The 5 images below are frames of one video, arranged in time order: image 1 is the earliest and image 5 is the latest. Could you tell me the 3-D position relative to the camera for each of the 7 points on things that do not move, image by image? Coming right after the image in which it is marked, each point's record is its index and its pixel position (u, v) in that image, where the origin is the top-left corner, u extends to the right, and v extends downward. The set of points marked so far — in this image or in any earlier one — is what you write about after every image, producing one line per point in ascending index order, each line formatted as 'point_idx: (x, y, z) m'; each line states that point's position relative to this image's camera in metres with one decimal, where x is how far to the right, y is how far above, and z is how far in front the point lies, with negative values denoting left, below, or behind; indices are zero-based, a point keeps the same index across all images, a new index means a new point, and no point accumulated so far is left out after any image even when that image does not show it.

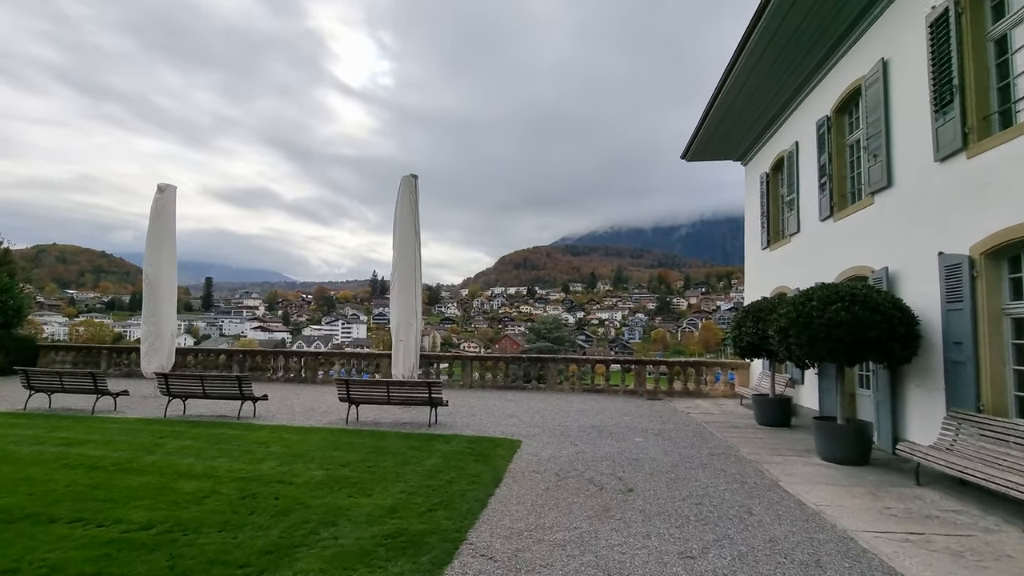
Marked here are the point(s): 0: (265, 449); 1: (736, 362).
0: (-2.9, -1.9, +5.8) m
1: (+5.8, -1.9, +12.7) m
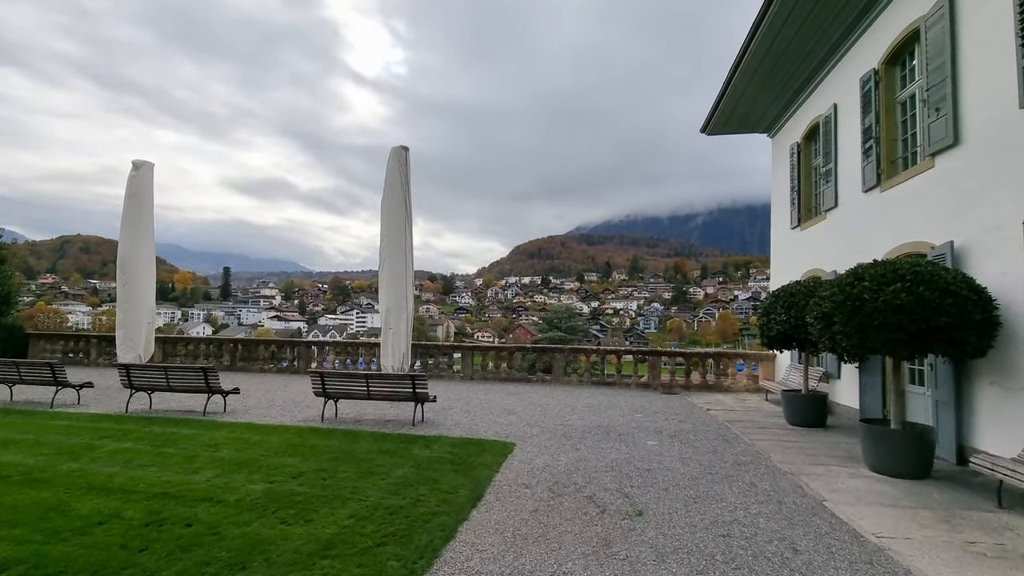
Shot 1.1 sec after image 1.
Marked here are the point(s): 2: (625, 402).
0: (-3.0, -1.7, +4.9) m
1: (+5.9, -1.5, +11.6) m
2: (+2.2, -2.2, +9.4) m
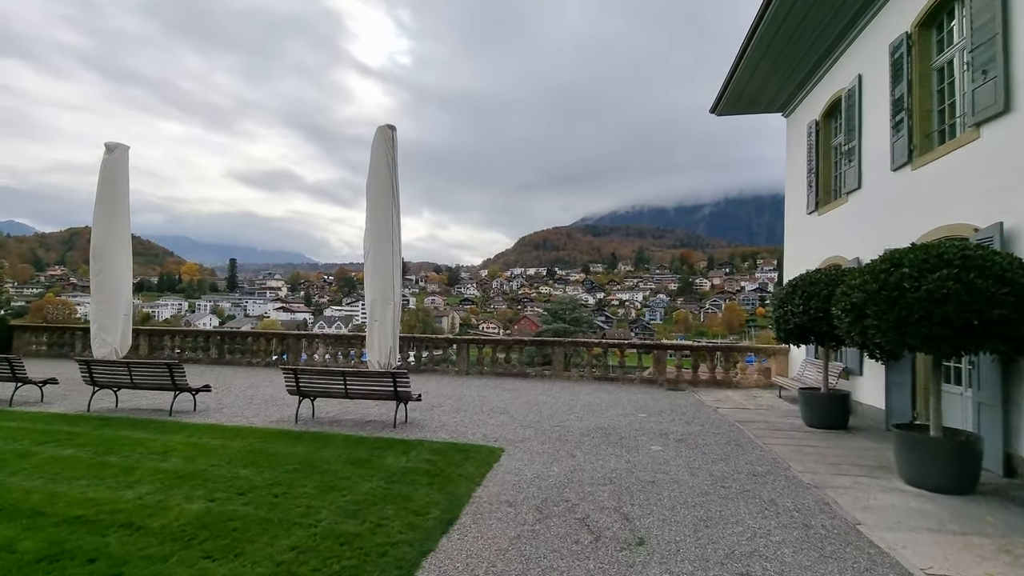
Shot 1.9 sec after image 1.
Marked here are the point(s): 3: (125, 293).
0: (-3.2, -1.6, +4.4) m
1: (+5.8, -1.3, +11.0) m
2: (+2.1, -2.0, +8.8) m
3: (-7.7, -0.1, +9.7) m
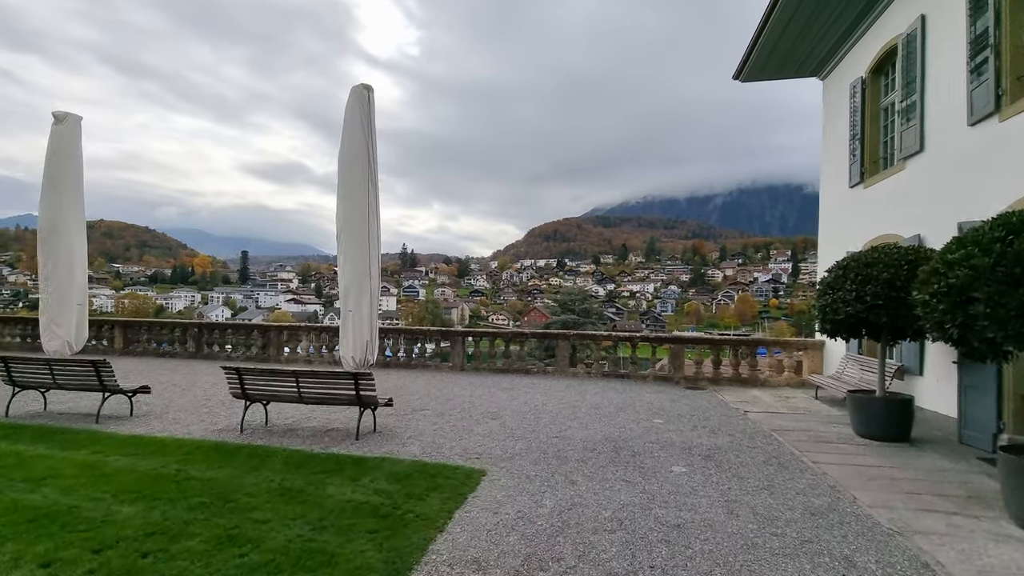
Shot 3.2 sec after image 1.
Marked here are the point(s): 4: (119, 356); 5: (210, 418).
0: (-3.3, -1.4, +3.3) m
1: (+5.8, -1.0, +9.7) m
2: (+2.0, -1.8, +7.7) m
3: (-7.7, +0.1, +8.7) m
4: (-10.0, -1.7, +12.5) m
5: (-3.7, -1.6, +6.0) m
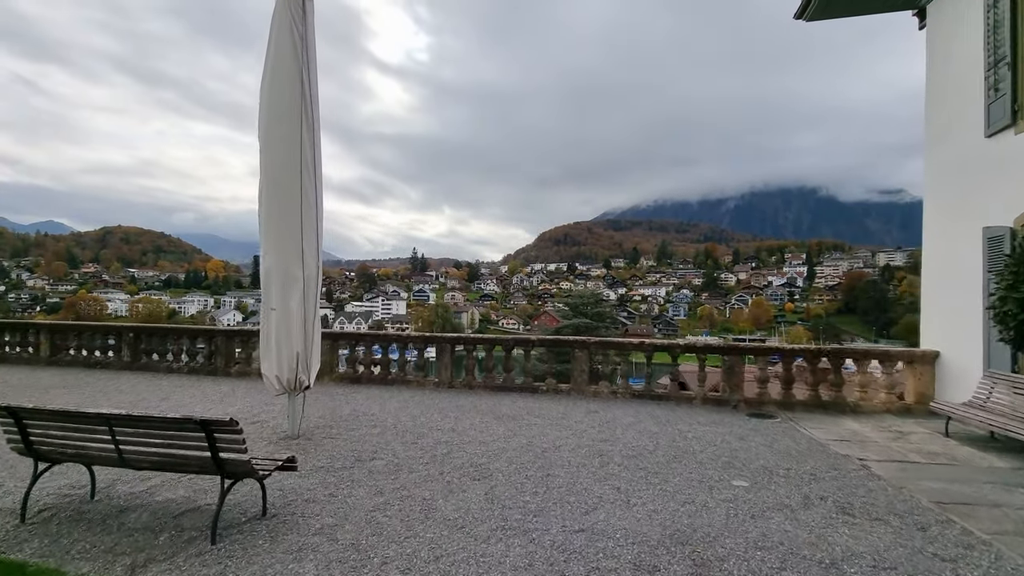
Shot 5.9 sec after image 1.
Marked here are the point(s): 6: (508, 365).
0: (-3.4, -1.3, +1.1) m
1: (+5.8, -0.9, +7.2) m
2: (+2.0, -1.6, +5.3) m
3: (-7.7, +0.2, +6.5) m
4: (-9.9, -1.7, +10.4) m
5: (-3.8, -1.5, +3.7) m
6: (0.0, -1.3, +8.2) m
